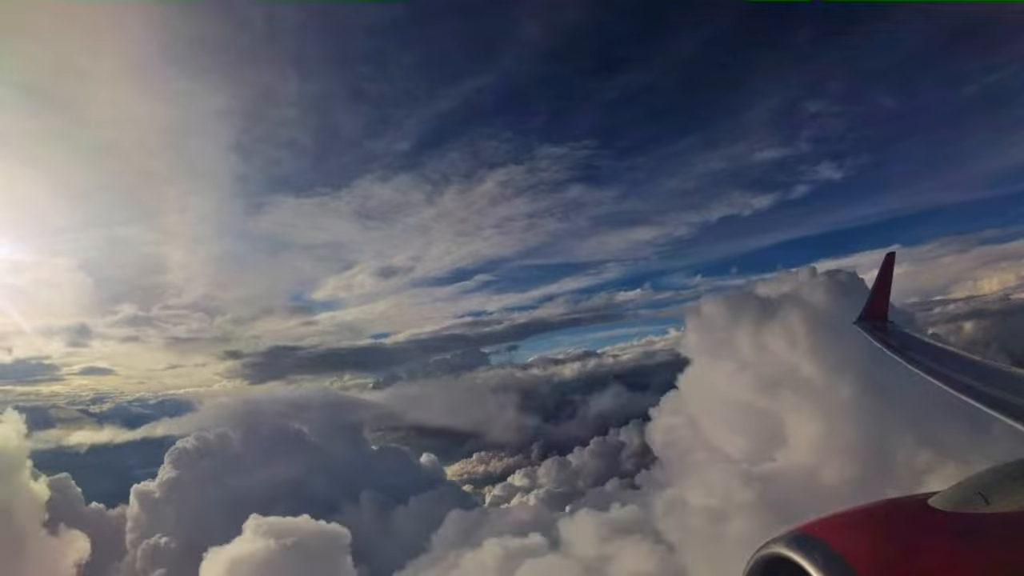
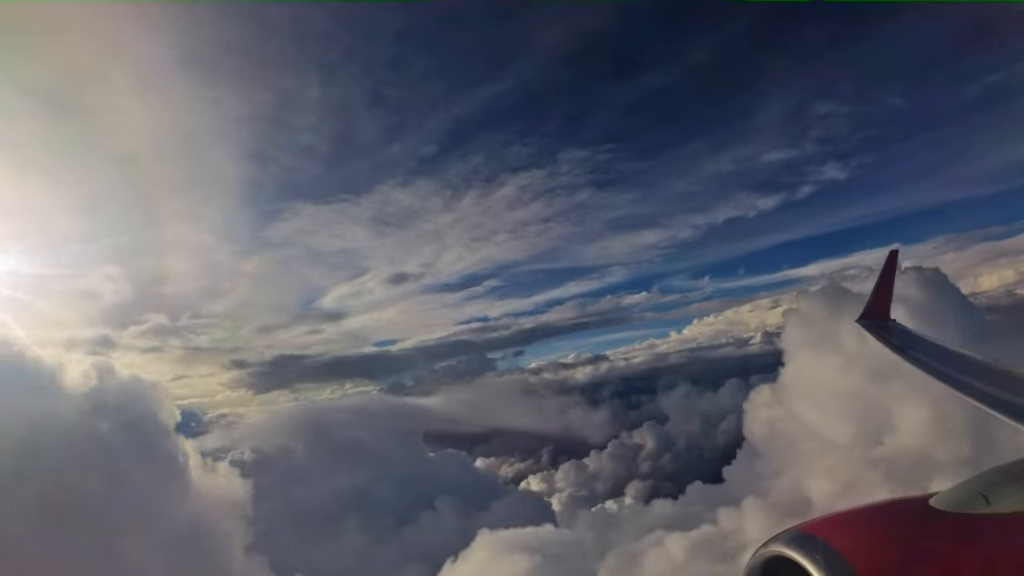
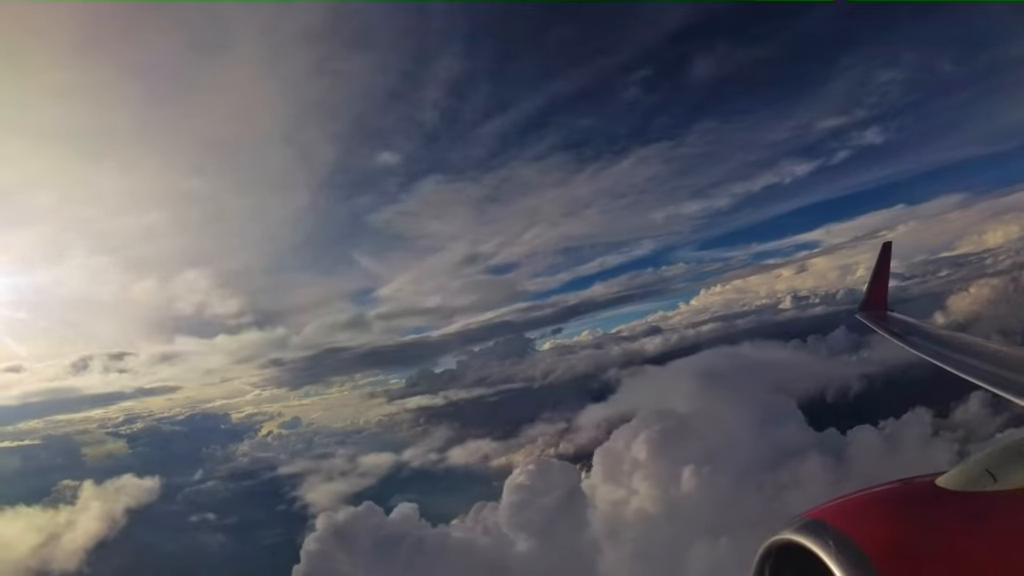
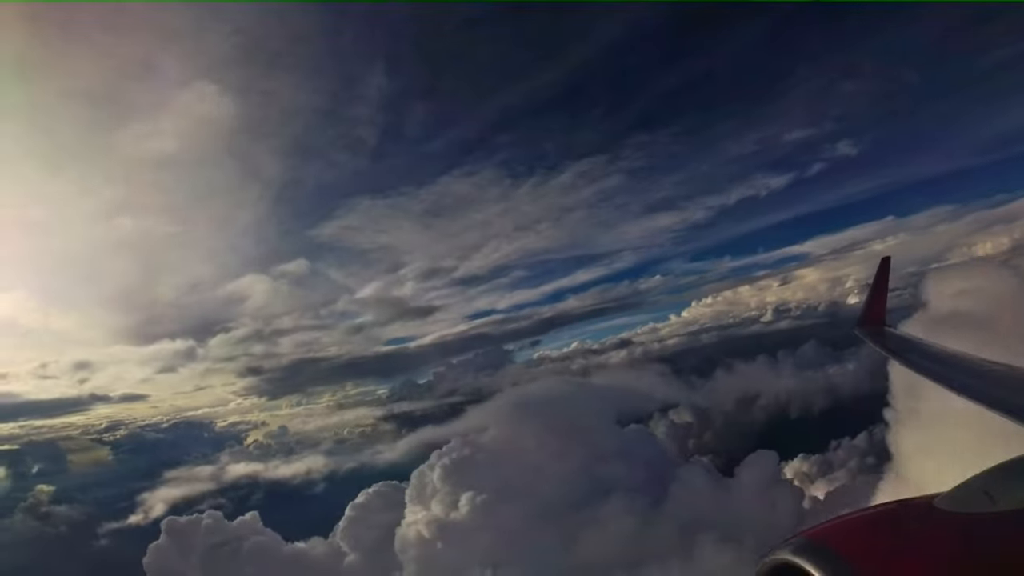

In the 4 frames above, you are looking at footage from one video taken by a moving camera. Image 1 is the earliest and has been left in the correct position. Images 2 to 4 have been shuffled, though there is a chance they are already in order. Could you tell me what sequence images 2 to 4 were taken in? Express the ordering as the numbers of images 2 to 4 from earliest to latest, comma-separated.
2, 4, 3
